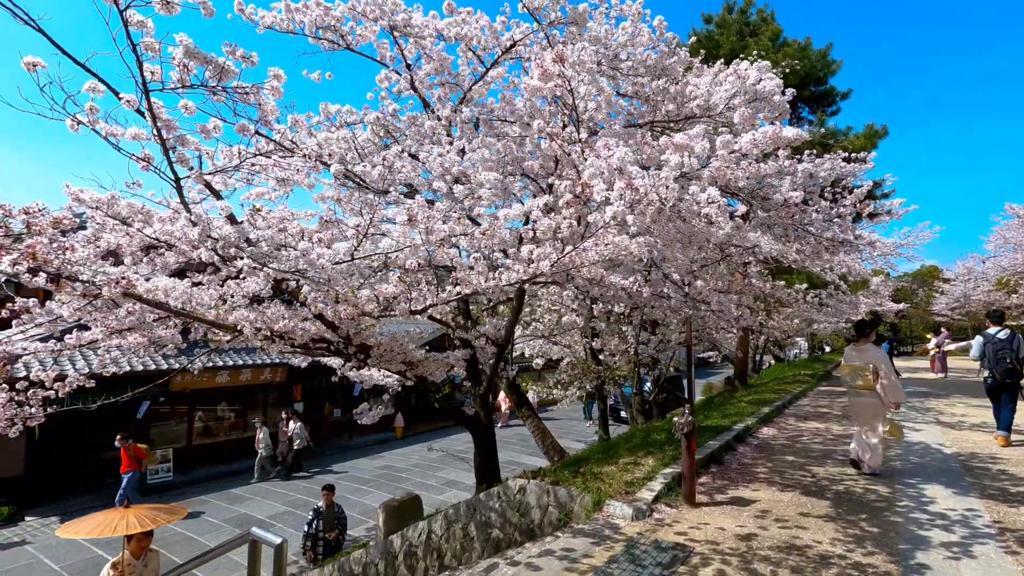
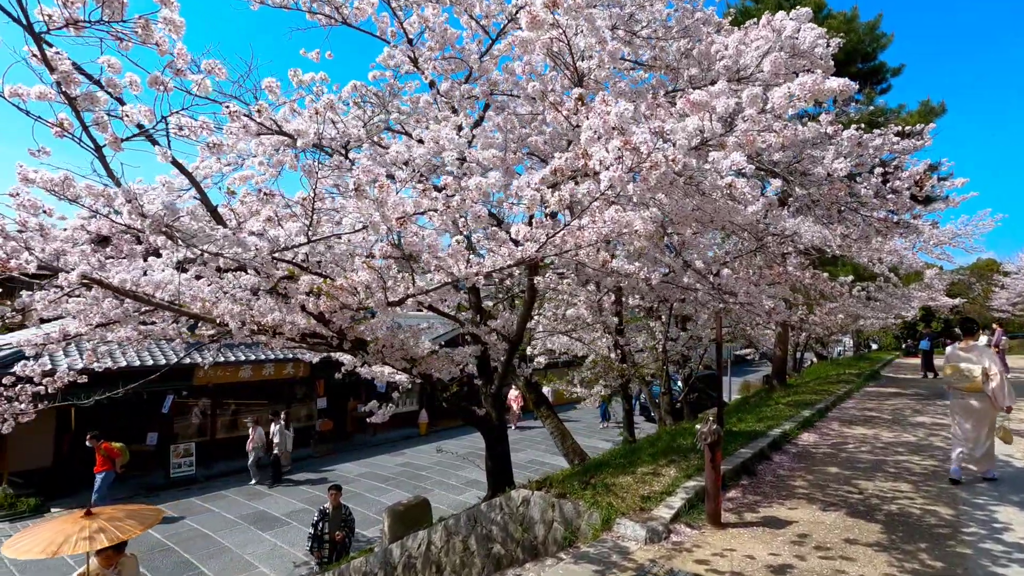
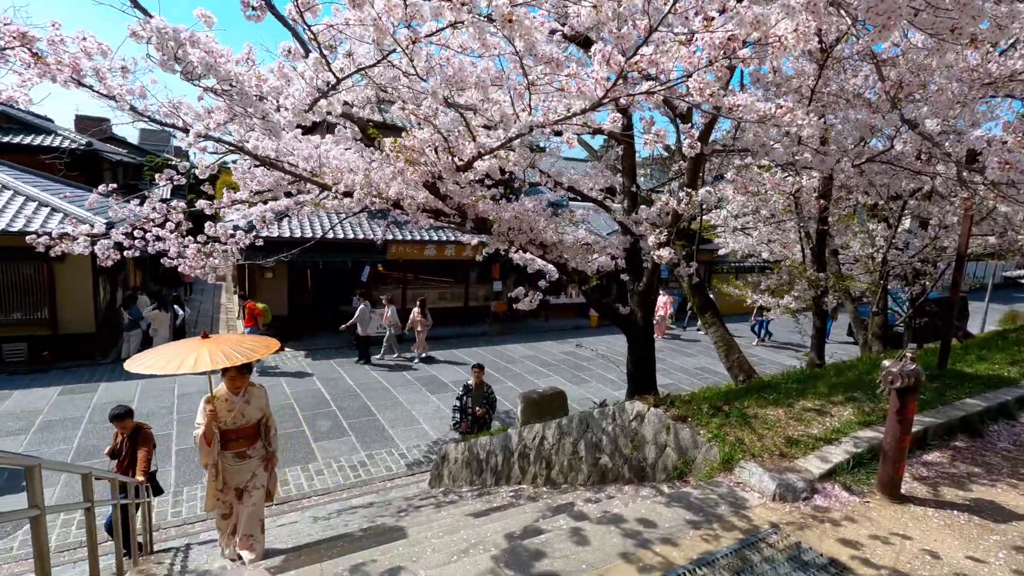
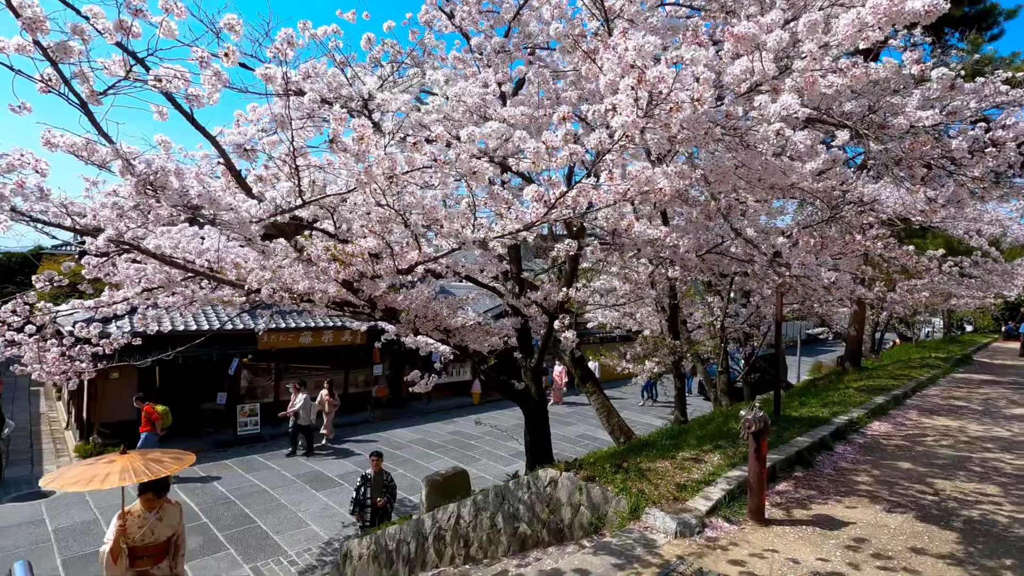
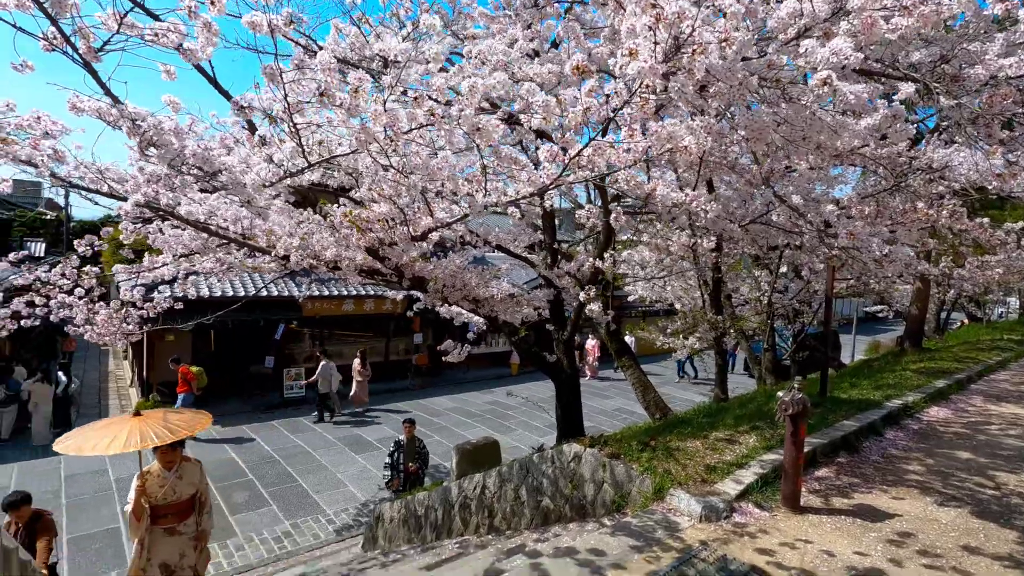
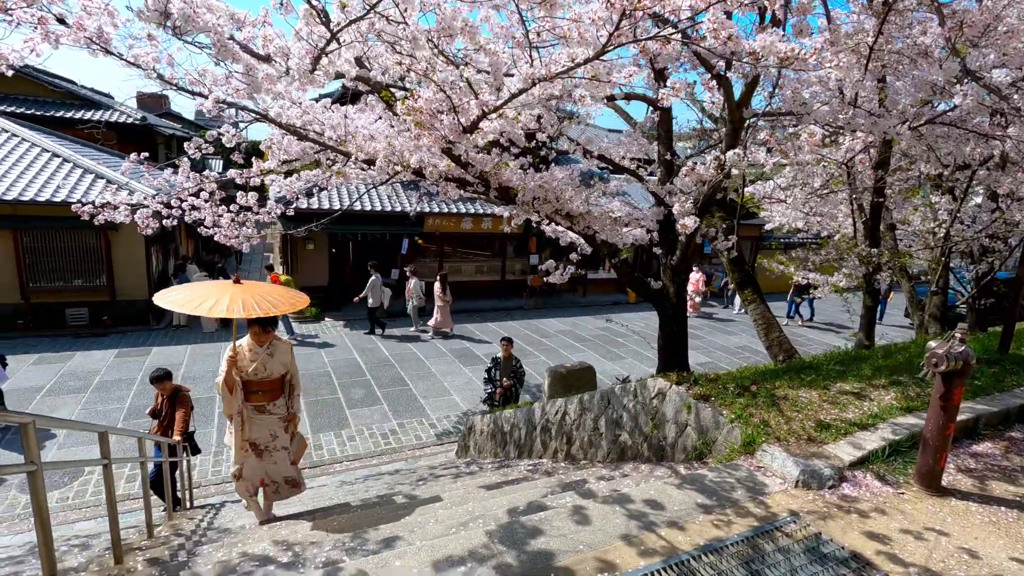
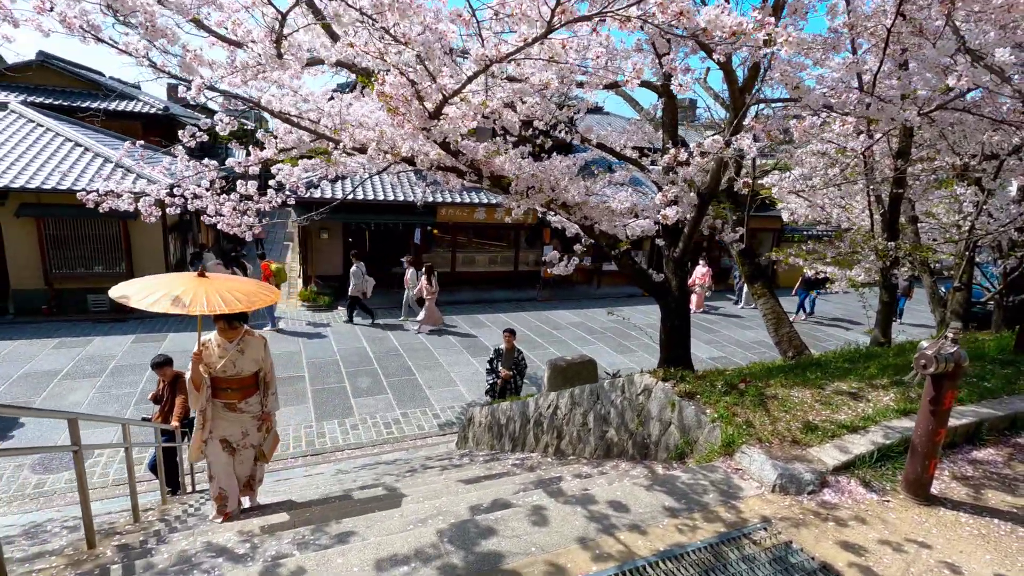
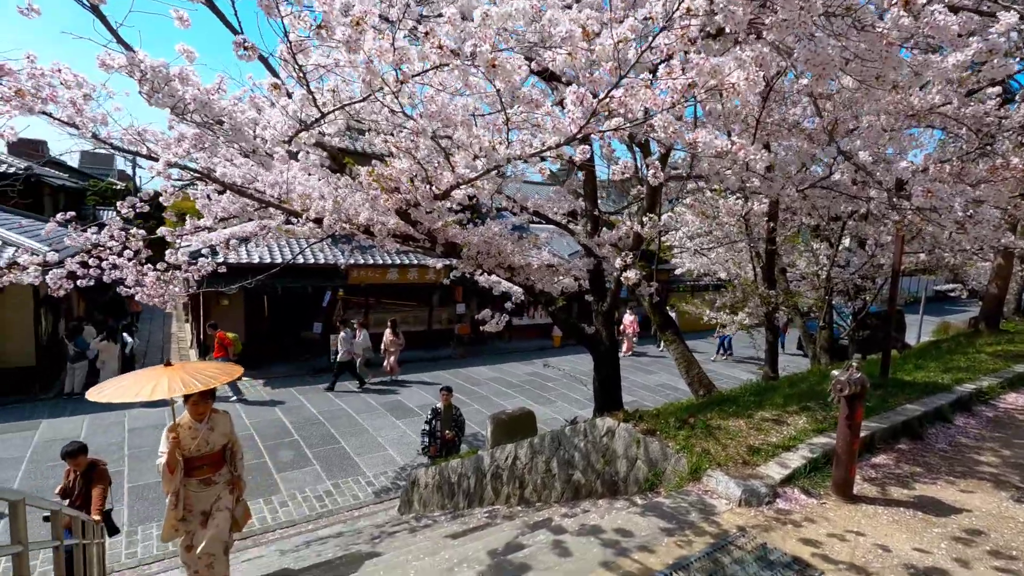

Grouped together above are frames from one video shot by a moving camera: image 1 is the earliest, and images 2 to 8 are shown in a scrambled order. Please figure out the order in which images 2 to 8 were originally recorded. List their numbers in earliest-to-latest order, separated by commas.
2, 4, 5, 8, 3, 6, 7
